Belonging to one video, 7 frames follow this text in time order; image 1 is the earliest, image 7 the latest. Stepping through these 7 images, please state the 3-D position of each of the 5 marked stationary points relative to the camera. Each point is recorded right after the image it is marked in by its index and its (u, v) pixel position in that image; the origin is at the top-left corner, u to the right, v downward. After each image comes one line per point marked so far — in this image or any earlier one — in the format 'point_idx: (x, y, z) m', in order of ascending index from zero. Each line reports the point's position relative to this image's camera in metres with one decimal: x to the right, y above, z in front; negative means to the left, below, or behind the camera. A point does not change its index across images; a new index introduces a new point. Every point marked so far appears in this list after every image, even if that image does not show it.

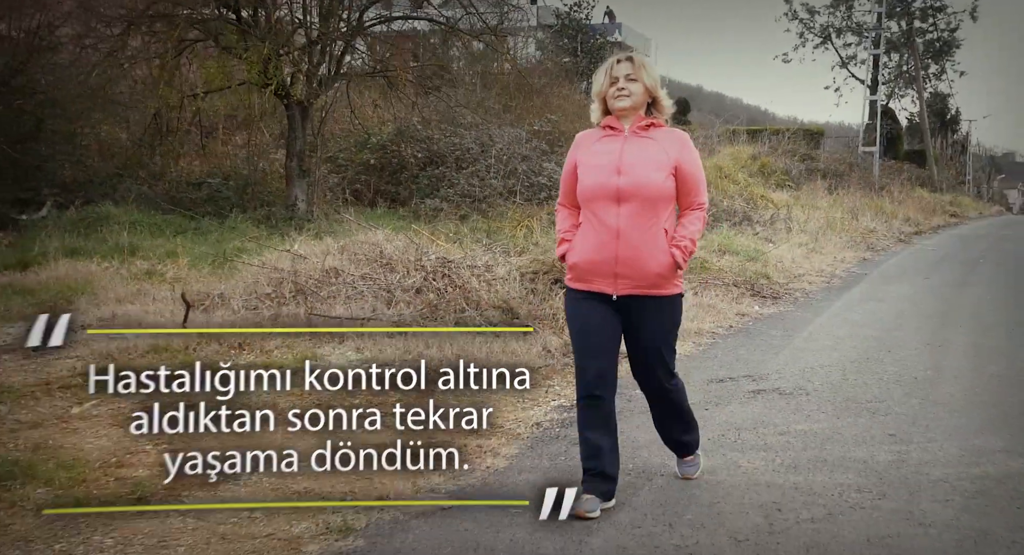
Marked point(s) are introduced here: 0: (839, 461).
0: (+1.6, -0.9, +4.8) m
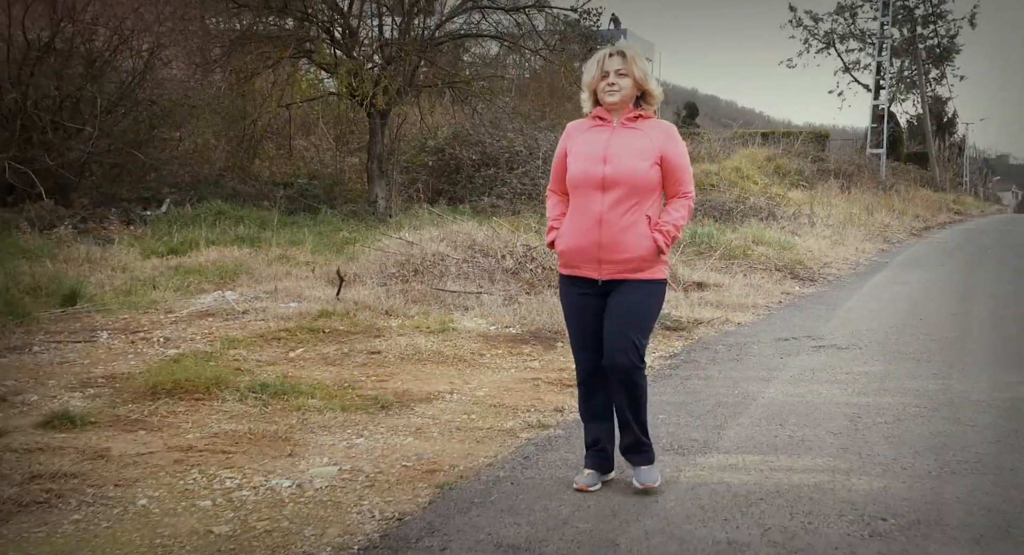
0: (+2.4, -0.7, +6.2) m
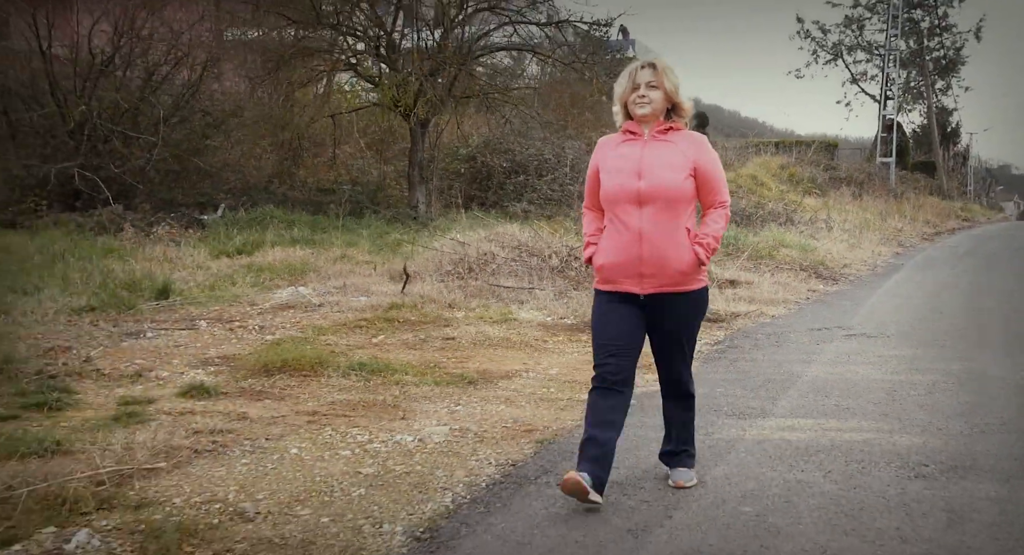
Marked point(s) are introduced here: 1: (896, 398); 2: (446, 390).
0: (+2.8, -0.6, +6.9) m
1: (+2.3, -0.7, +6.1) m
2: (-0.4, -0.7, +6.0) m
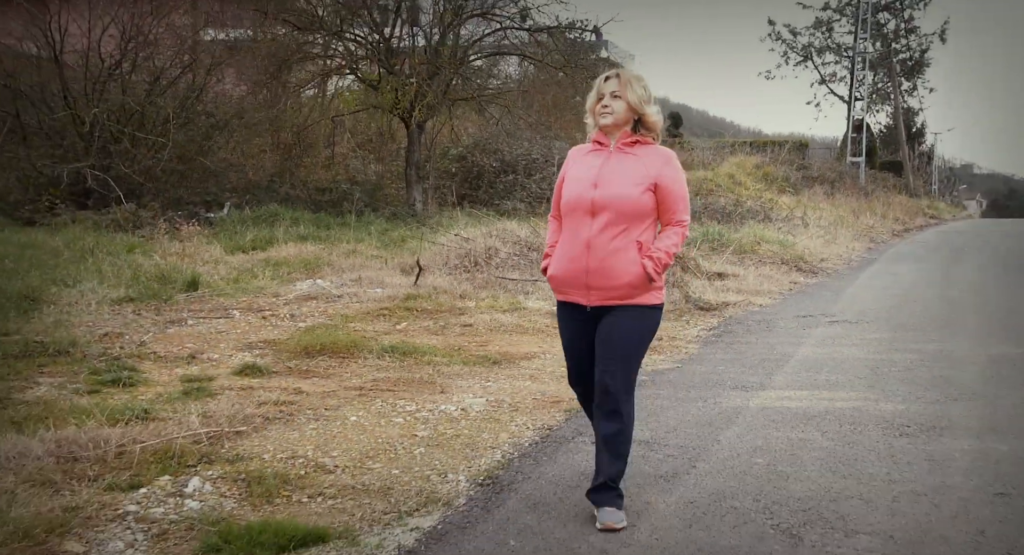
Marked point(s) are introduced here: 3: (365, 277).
0: (+2.9, -0.5, +7.6) m
1: (+2.5, -0.6, +6.7) m
2: (-0.2, -0.6, +6.5) m
3: (-1.4, 0.0, +9.7) m
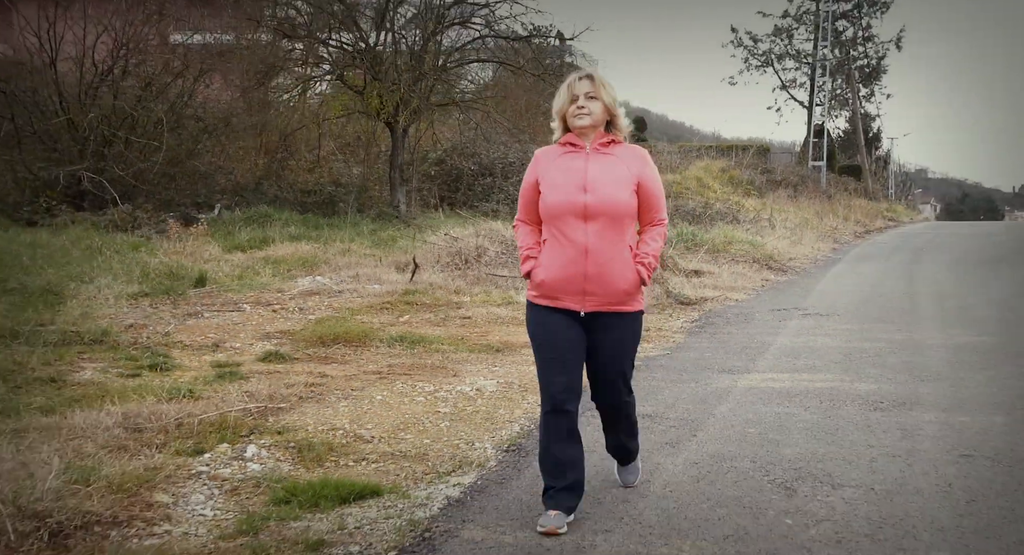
0: (+2.9, -0.5, +8.2) m
1: (+2.5, -0.6, +7.3) m
2: (-0.2, -0.5, +7.0) m
3: (-1.5, 0.0, +10.1) m
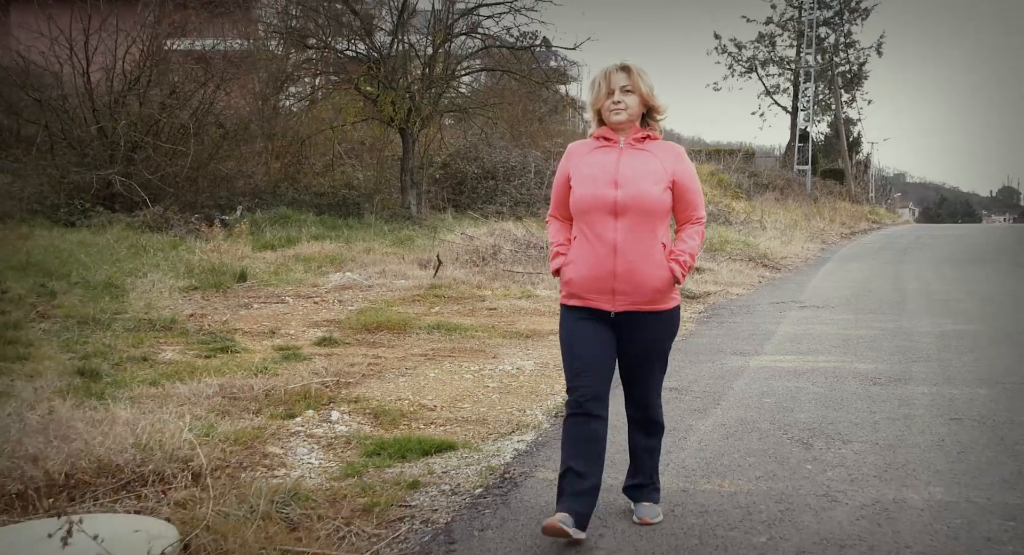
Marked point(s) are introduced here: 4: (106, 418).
0: (+3.1, -0.4, +8.9) m
1: (+2.7, -0.5, +8.1) m
2: (0.0, -0.5, +7.7) m
3: (-1.3, +0.1, +10.8) m
4: (-1.9, -0.7, +4.7) m
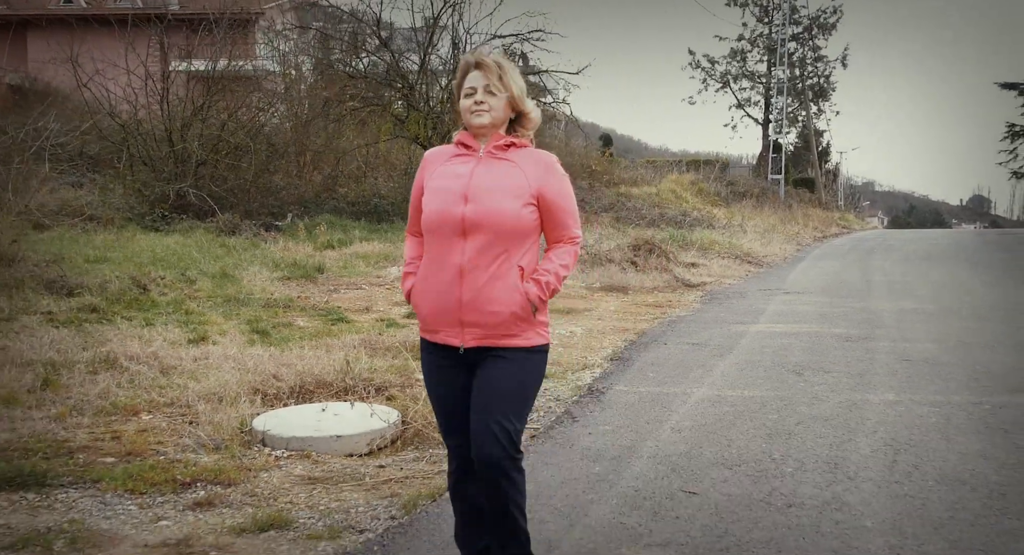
0: (+3.5, -0.3, +10.9) m
1: (+3.1, -0.4, +10.1) m
2: (+0.4, -0.4, +9.7) m
3: (-1.0, +0.2, +12.7) m
4: (-1.4, -0.5, +6.6) m
